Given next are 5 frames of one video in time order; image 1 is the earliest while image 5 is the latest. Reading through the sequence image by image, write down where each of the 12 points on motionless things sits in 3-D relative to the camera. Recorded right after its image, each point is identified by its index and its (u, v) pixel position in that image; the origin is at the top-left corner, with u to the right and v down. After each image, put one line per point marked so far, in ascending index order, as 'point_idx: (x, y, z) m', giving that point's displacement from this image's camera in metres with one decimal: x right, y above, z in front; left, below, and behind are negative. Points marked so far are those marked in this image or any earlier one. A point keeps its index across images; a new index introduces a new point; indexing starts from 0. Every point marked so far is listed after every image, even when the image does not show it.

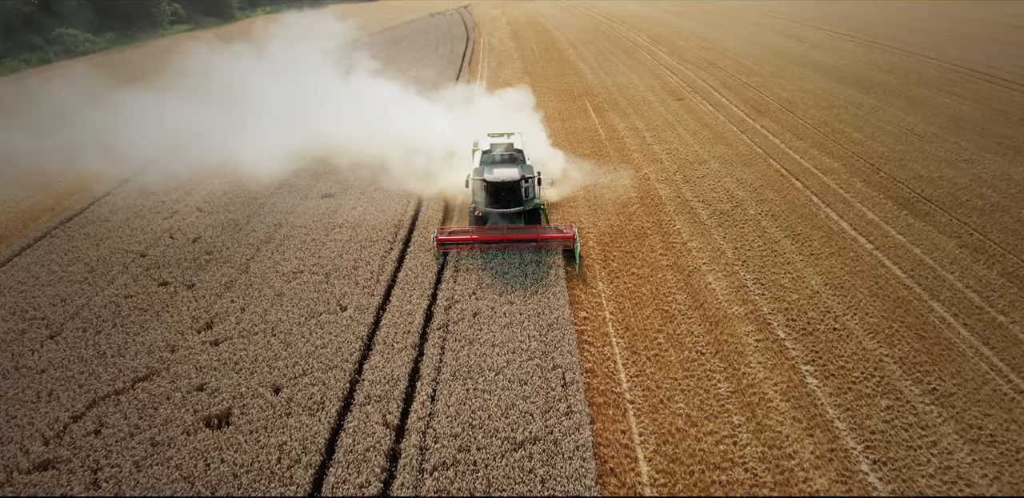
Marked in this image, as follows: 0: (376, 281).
0: (-2.2, -0.5, +12.2) m
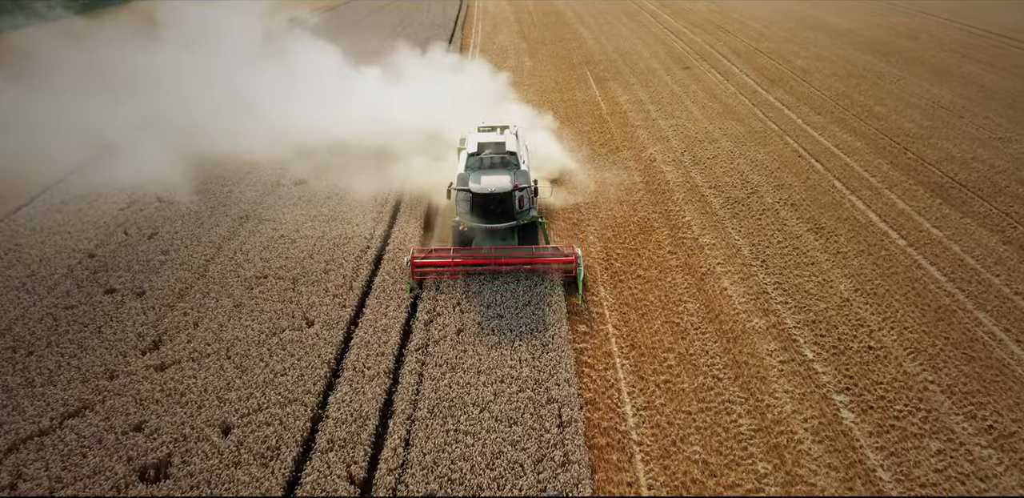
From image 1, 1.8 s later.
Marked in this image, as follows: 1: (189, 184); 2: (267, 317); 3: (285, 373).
0: (-2.3, -0.6, +10.8) m
1: (-6.2, +1.2, +14.6) m
2: (-3.2, -0.9, +10.2) m
3: (-2.7, -1.5, +9.0) m
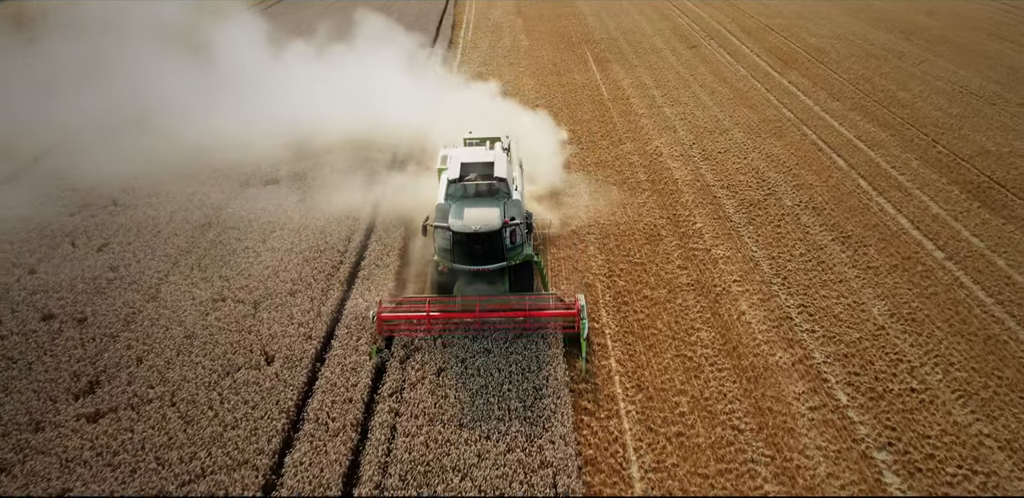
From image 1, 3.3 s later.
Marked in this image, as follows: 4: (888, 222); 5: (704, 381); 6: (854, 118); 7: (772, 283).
0: (-2.4, -0.8, +9.5) m
1: (-6.3, +1.1, +13.3) m
2: (-3.4, -1.2, +8.9) m
3: (-2.8, -1.8, +7.8) m
4: (+5.8, +0.4, +11.9) m
5: (+2.1, -1.5, +8.5) m
6: (+7.3, +2.8, +16.3) m
7: (+3.5, -0.5, +10.4) m
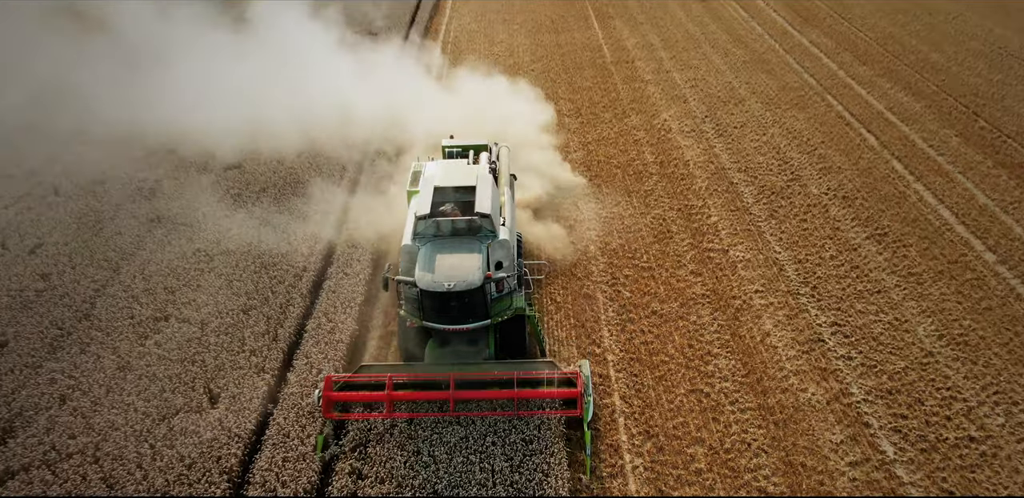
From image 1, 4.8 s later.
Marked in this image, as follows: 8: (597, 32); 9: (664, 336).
0: (-2.6, -1.0, +8.2) m
1: (-6.4, +1.2, +11.8) m
2: (-3.5, -1.4, +7.6) m
3: (-2.9, -2.1, +6.5) m
4: (+5.7, +0.5, +10.4) m
5: (+2.0, -1.7, +7.2) m
6: (+7.1, +3.1, +14.7) m
7: (+3.4, -0.5, +9.0) m
8: (+2.0, +5.2, +18.3) m
9: (+1.7, -0.9, +8.5) m
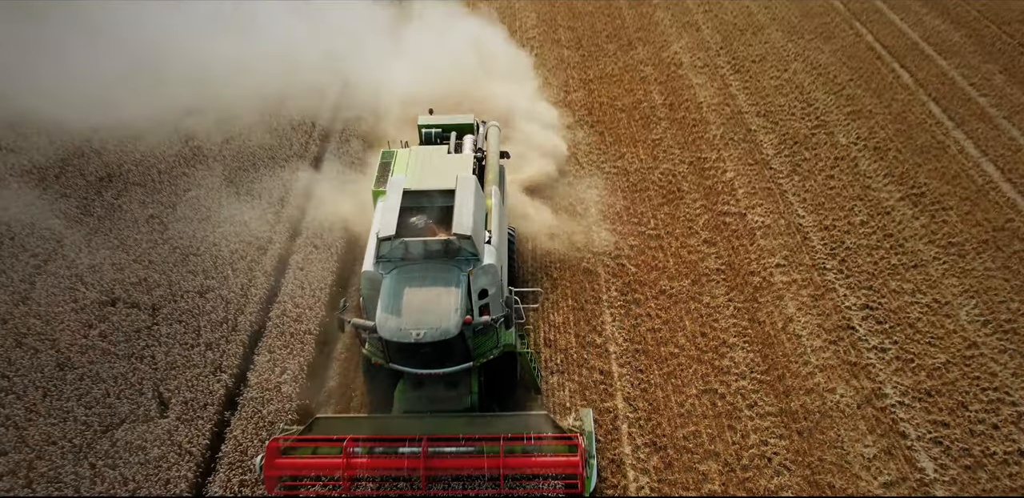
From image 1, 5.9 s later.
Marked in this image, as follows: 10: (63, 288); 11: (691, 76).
0: (-2.6, -0.8, +7.2) m
1: (-6.5, +1.8, +10.6) m
2: (-3.6, -1.3, +6.7) m
3: (-3.0, -2.1, +5.7) m
4: (+5.6, +0.9, +9.3) m
5: (+1.9, -1.6, +6.4) m
6: (+7.0, +4.1, +13.2) m
7: (+3.3, -0.2, +8.0) m
8: (+1.9, +6.6, +16.6) m
9: (+1.6, -0.7, +7.5) m
10: (-4.6, -0.4, +7.9) m
11: (+2.7, +2.6, +11.6) m
